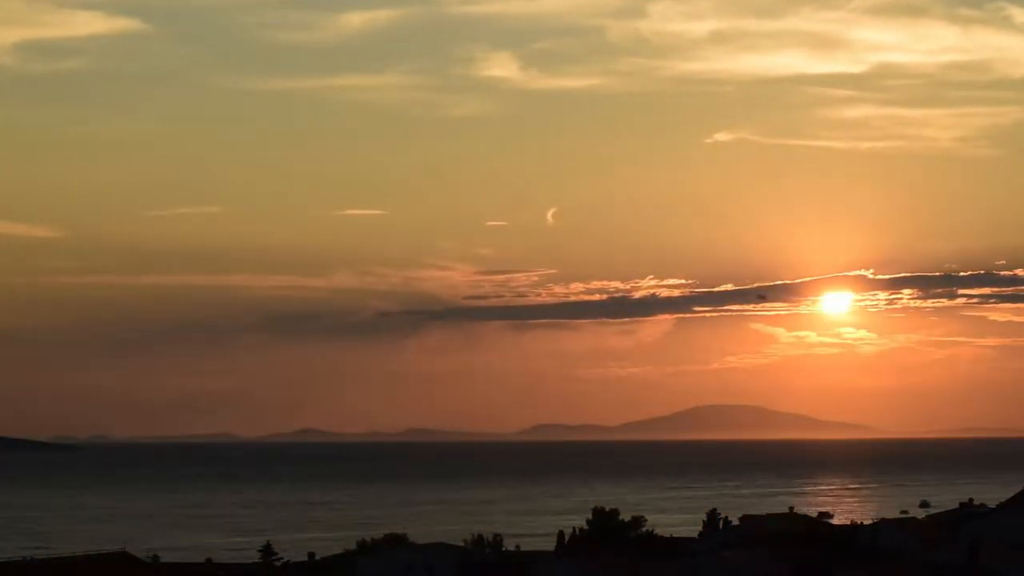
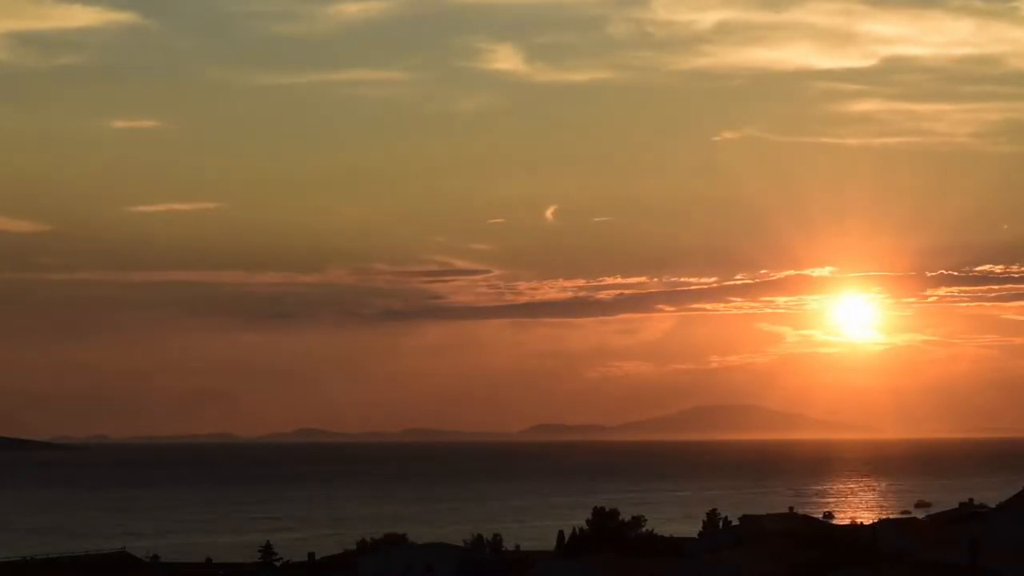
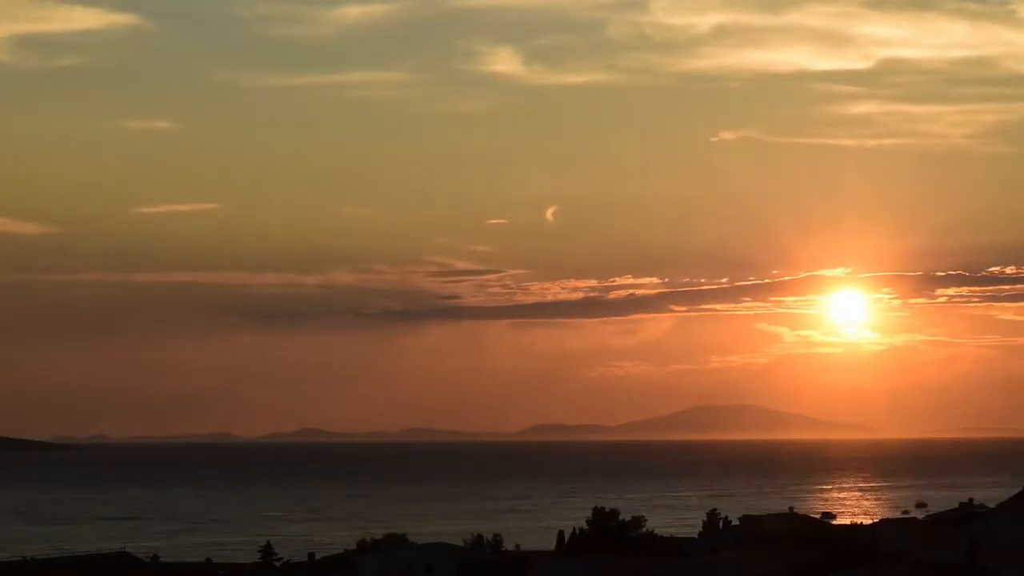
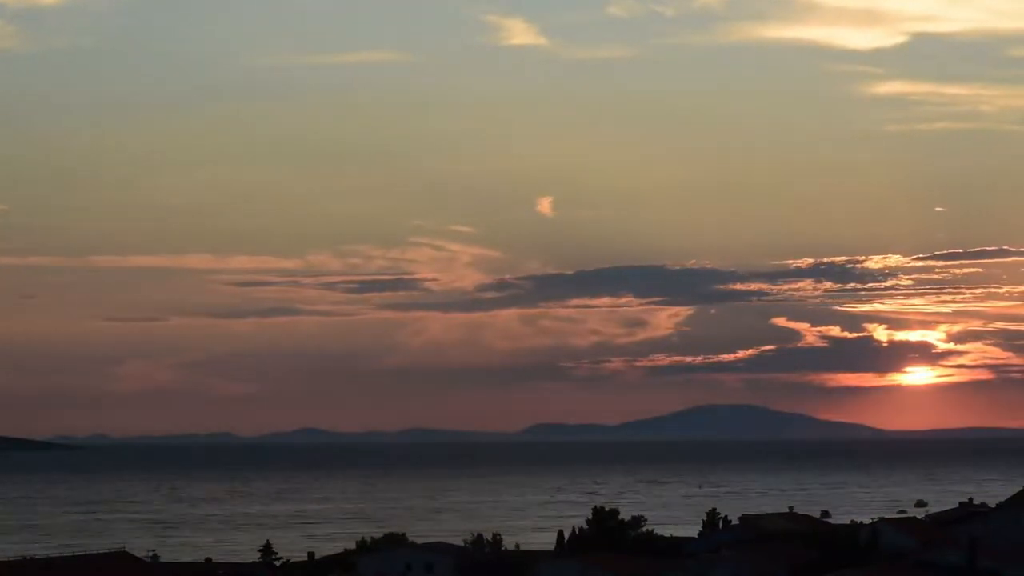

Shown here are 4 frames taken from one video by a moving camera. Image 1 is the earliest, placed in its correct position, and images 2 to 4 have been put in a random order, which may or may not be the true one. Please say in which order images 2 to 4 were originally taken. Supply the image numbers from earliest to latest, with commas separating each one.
3, 2, 4
